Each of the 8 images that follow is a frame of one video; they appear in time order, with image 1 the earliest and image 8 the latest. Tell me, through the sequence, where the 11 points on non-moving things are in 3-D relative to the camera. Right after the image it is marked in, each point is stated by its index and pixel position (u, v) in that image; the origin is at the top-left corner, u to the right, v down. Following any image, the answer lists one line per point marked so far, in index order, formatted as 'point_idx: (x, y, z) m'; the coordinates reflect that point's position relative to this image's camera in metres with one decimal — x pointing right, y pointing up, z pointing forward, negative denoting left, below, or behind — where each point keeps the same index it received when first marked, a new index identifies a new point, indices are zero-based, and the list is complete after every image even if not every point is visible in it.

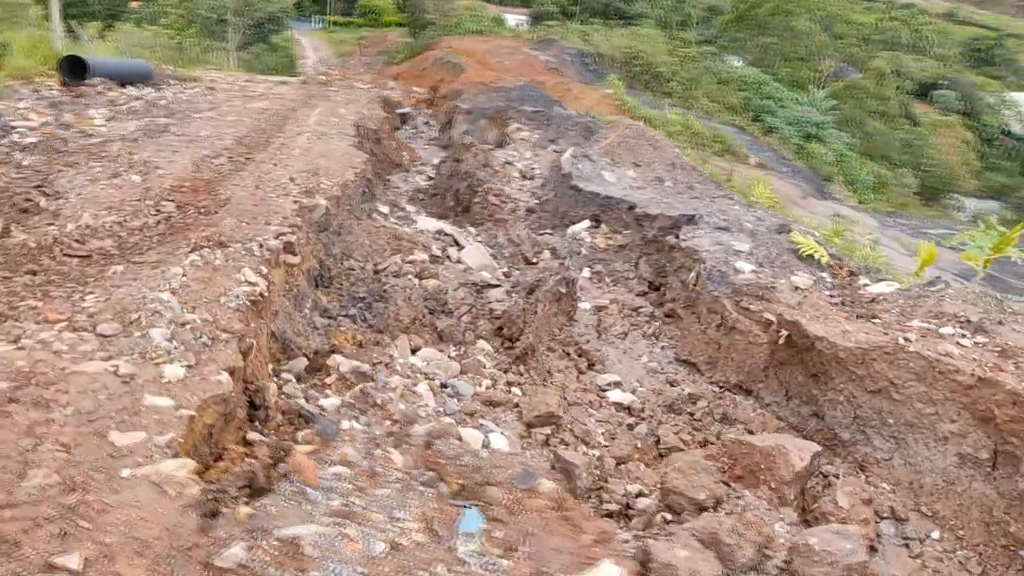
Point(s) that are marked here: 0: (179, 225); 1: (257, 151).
0: (-1.7, +0.3, +4.5) m
1: (-2.2, +1.2, +7.5) m
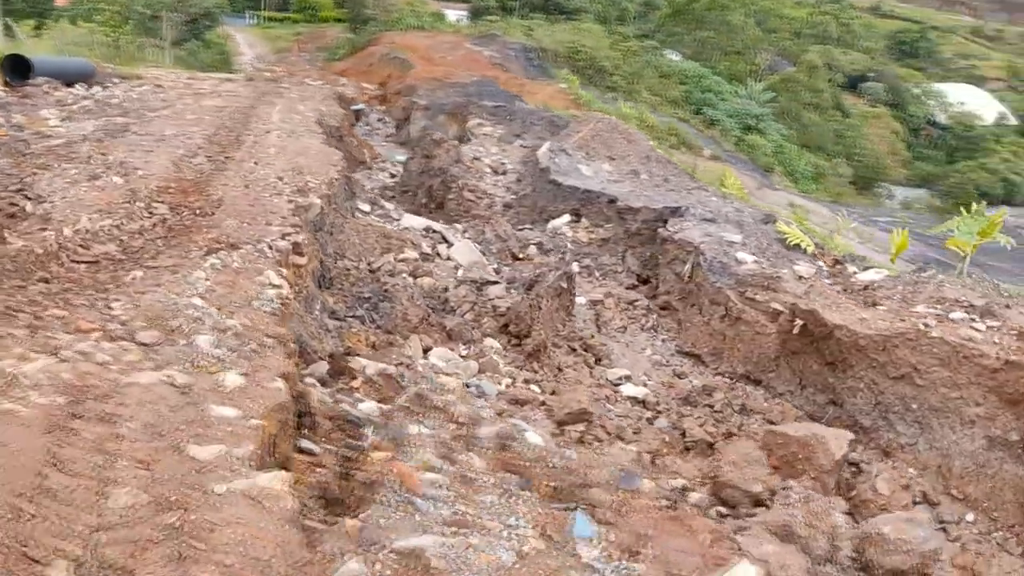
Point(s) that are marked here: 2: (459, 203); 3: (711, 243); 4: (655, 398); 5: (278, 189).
0: (-1.6, +0.3, +4.3) m
1: (-2.3, +1.2, +7.3) m
2: (-0.6, +0.9, +9.1) m
3: (+1.4, +0.3, +6.0) m
4: (+0.7, -0.6, +4.4) m
5: (-1.5, +0.6, +5.5) m
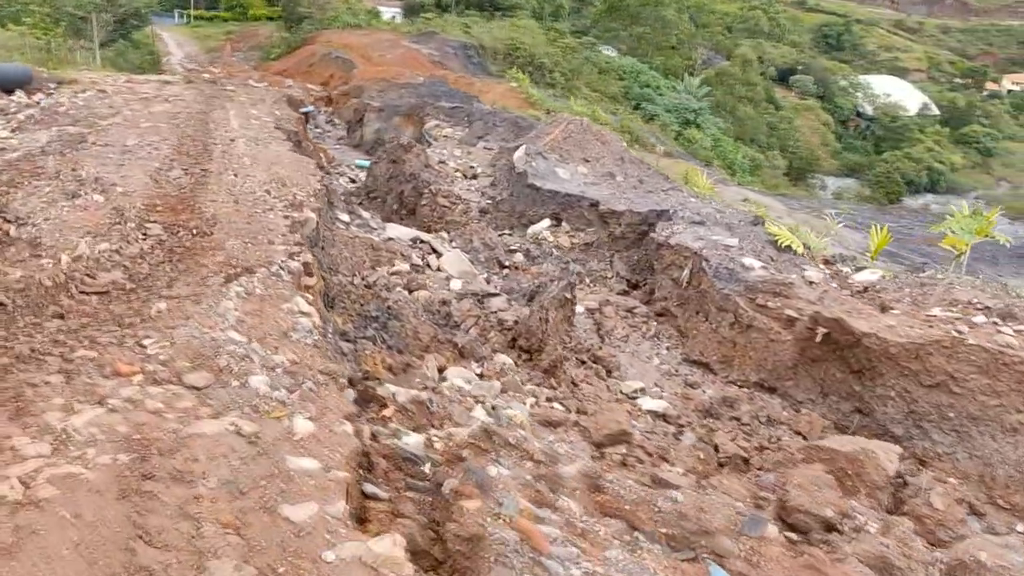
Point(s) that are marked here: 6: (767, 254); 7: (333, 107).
0: (-1.5, +0.2, +4.1) m
1: (-2.5, +1.0, +7.0) m
2: (-0.8, +0.8, +8.9) m
3: (+1.3, +0.3, +5.9) m
4: (+0.8, -0.6, +4.4) m
5: (-1.5, +0.5, +5.3) m
6: (+1.7, +0.2, +5.9) m
7: (-3.4, +3.3, +15.8) m
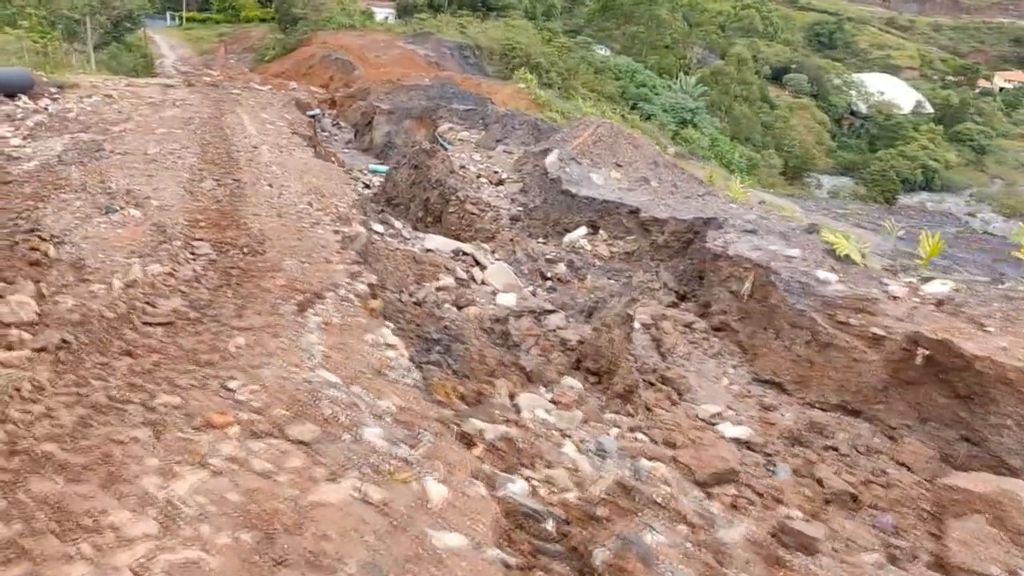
0: (-1.2, +0.1, +3.8) m
1: (-2.1, +0.9, +6.7) m
2: (-0.5, +0.7, +8.6) m
3: (+1.7, +0.2, +5.7) m
4: (+1.2, -0.7, +4.1) m
5: (-1.1, +0.4, +5.0) m
6: (+2.1, +0.1, +5.6) m
7: (-3.1, +3.1, +15.5) m
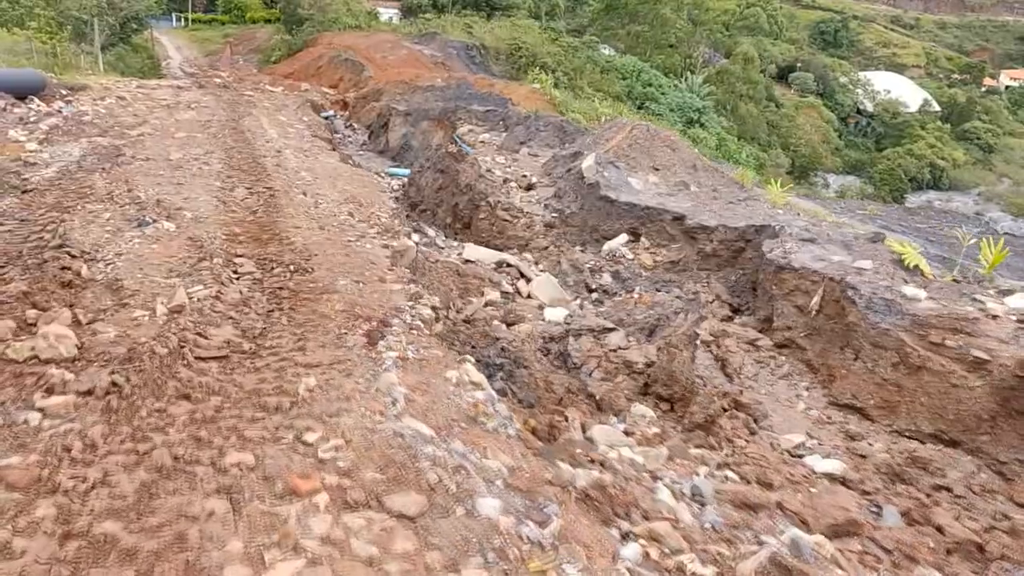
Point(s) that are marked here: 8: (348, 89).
0: (-0.9, 0.0, +3.5) m
1: (-1.8, +0.8, +6.4) m
2: (-0.2, +0.6, +8.3) m
3: (+2.0, +0.1, +5.3) m
4: (+1.5, -0.8, +3.7) m
5: (-0.8, +0.3, +4.7) m
6: (+2.4, +0.1, +5.3) m
7: (-2.8, +3.1, +15.1) m
8: (-3.1, +3.7, +16.4) m
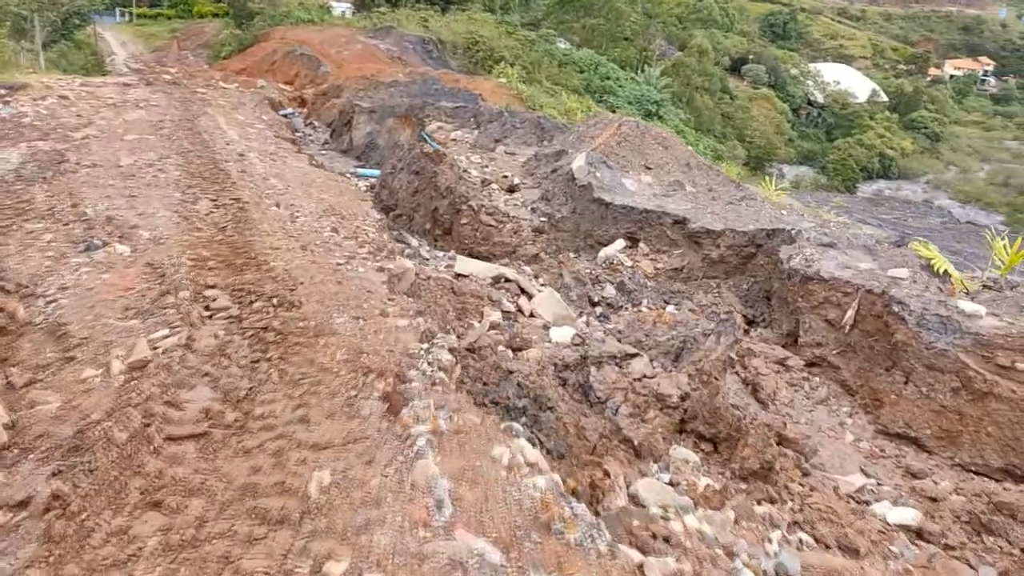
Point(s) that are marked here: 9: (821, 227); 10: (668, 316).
0: (-0.8, -0.2, +2.9) m
1: (-1.9, +0.7, +5.7) m
2: (-0.3, +0.5, +7.7) m
3: (+2.0, 0.0, +4.8) m
4: (+1.6, -0.9, +3.3) m
5: (-0.8, +0.2, +4.1) m
6: (+2.4, 0.0, +4.8) m
7: (-3.3, +2.9, +14.4) m
8: (-3.7, +3.6, +15.6) m
9: (+2.4, +0.5, +6.8) m
10: (+0.9, -0.2, +5.2) m
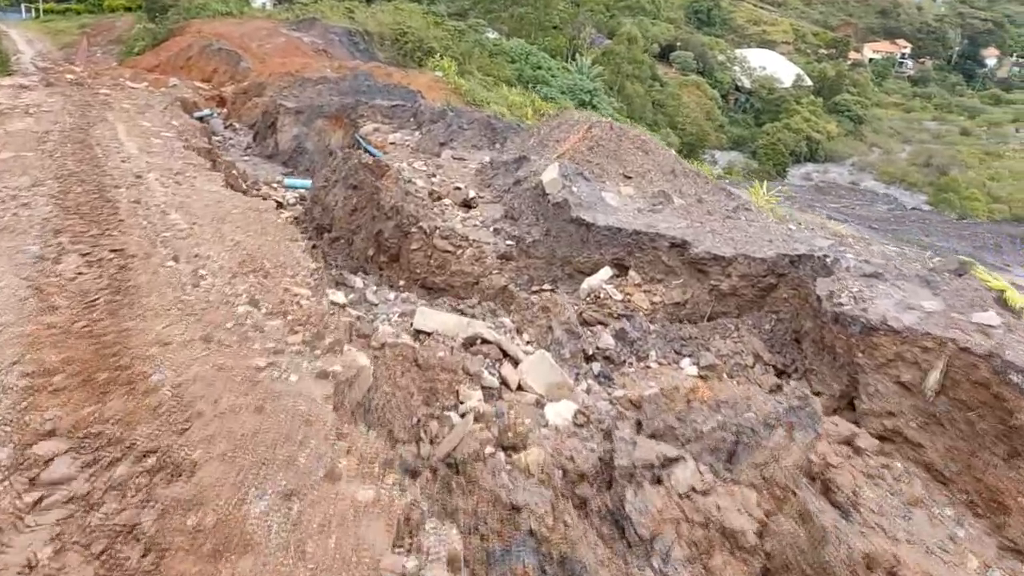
0: (-0.7, -0.5, +1.6) m
1: (-2.0, +0.3, +4.4) m
2: (-0.6, +0.2, +6.4) m
3: (+1.9, -0.2, +3.8) m
4: (+1.7, -1.1, +2.2) m
5: (-0.8, -0.2, +2.8) m
6: (+2.3, -0.2, +3.8) m
7: (-4.1, +2.6, +12.9) m
8: (-4.6, +3.3, +14.1) m
9: (+2.2, +0.3, +5.7) m
10: (+0.8, -0.4, +4.1) m
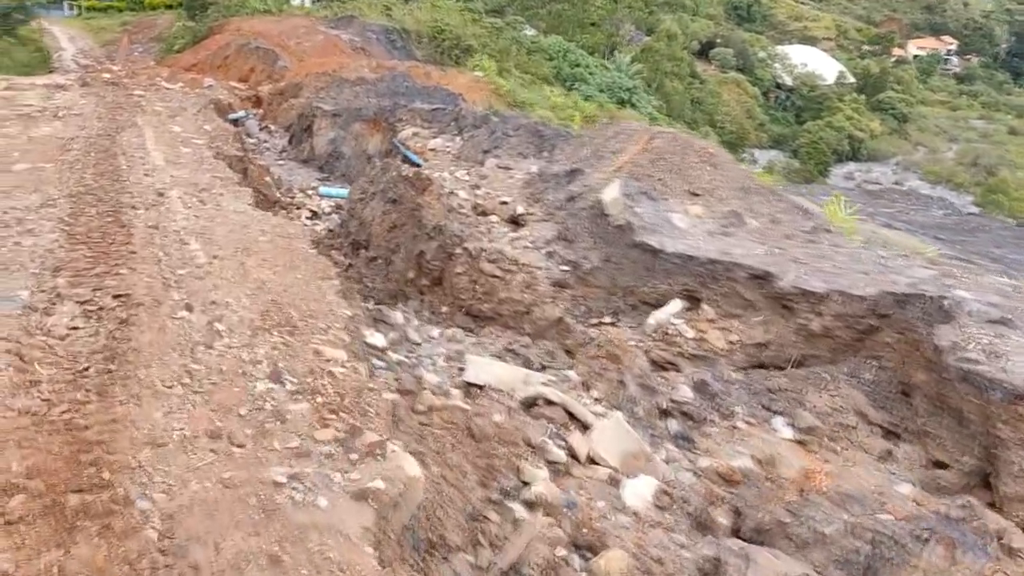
0: (-0.5, -0.7, +1.0) m
1: (-1.7, +0.1, +3.8) m
2: (-0.2, 0.0, +5.8) m
3: (+2.2, -0.4, +3.1) m
4: (+1.9, -1.4, +1.5) m
5: (-0.6, -0.4, +2.2) m
6: (+2.6, -0.4, +3.1) m
7: (-3.5, +2.5, +12.4) m
8: (-3.9, +3.1, +13.6) m
9: (+2.5, +0.1, +5.0) m
10: (+1.1, -0.6, +3.4) m
